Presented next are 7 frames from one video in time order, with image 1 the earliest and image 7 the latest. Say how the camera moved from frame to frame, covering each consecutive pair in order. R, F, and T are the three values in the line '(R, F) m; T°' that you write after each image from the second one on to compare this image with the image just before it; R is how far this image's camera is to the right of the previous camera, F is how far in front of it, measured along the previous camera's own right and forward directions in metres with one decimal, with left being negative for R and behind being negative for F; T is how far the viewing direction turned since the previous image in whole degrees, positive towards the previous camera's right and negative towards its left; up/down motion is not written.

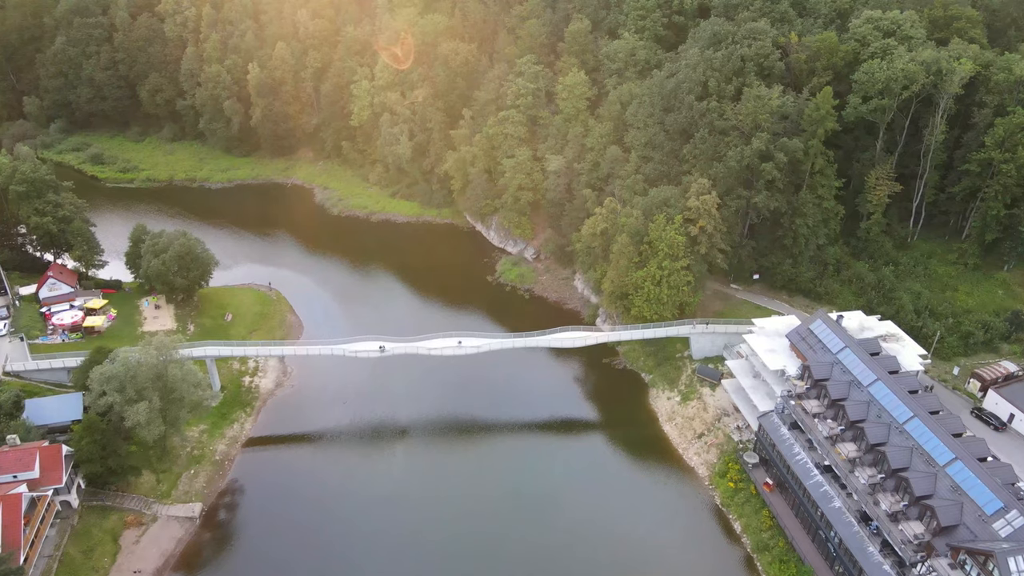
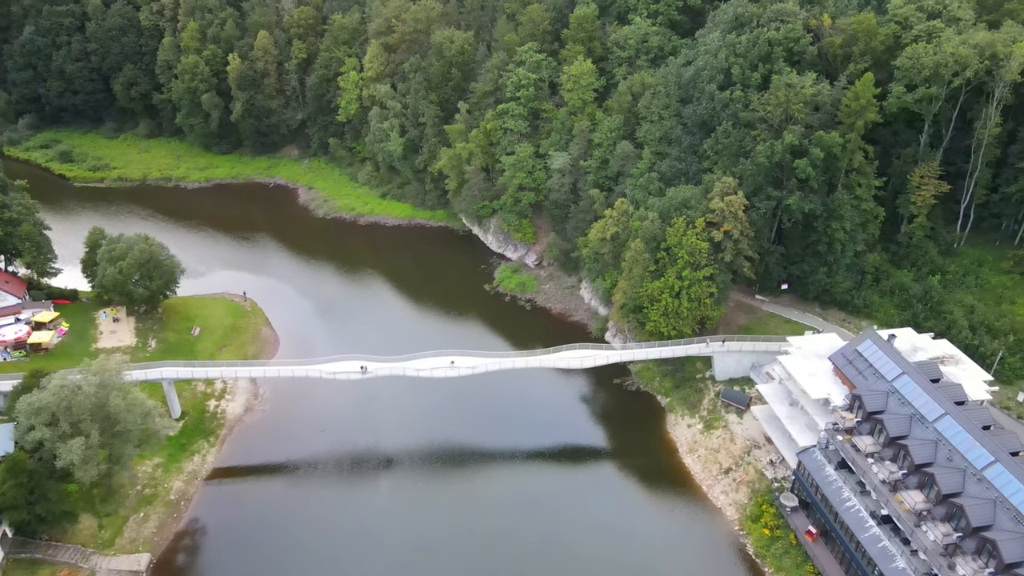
(0.0, +8.1) m; 0°
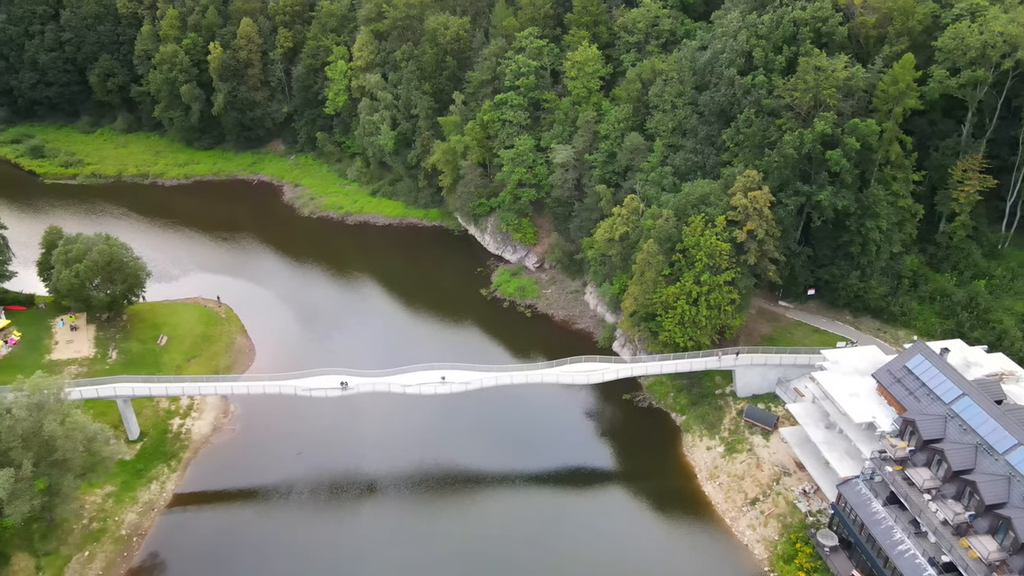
(+0.1, +6.4) m; 0°
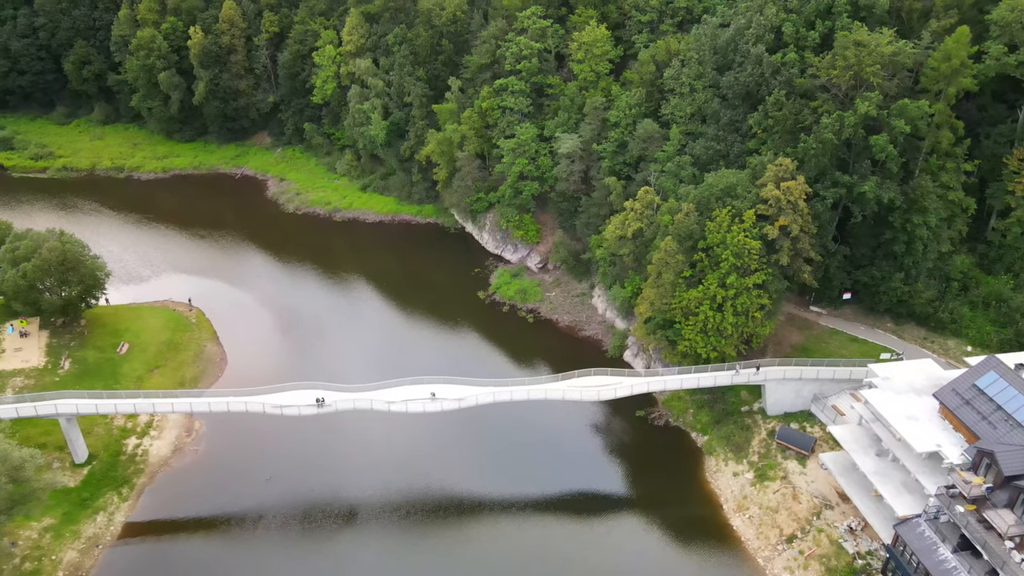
(+0.1, +6.5) m; 0°
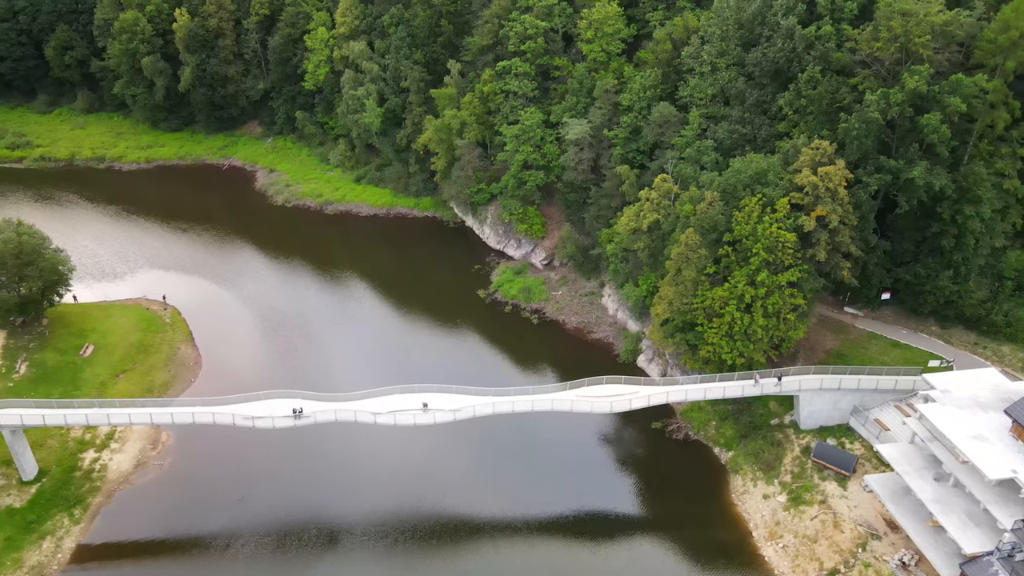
(+0.1, +5.3) m; 0°
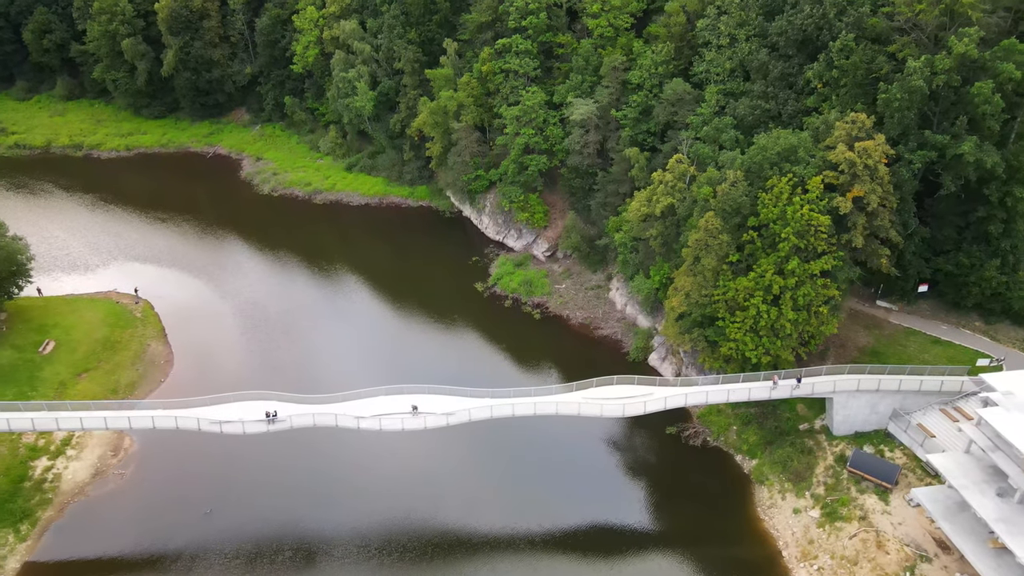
(0.0, +4.5) m; 0°
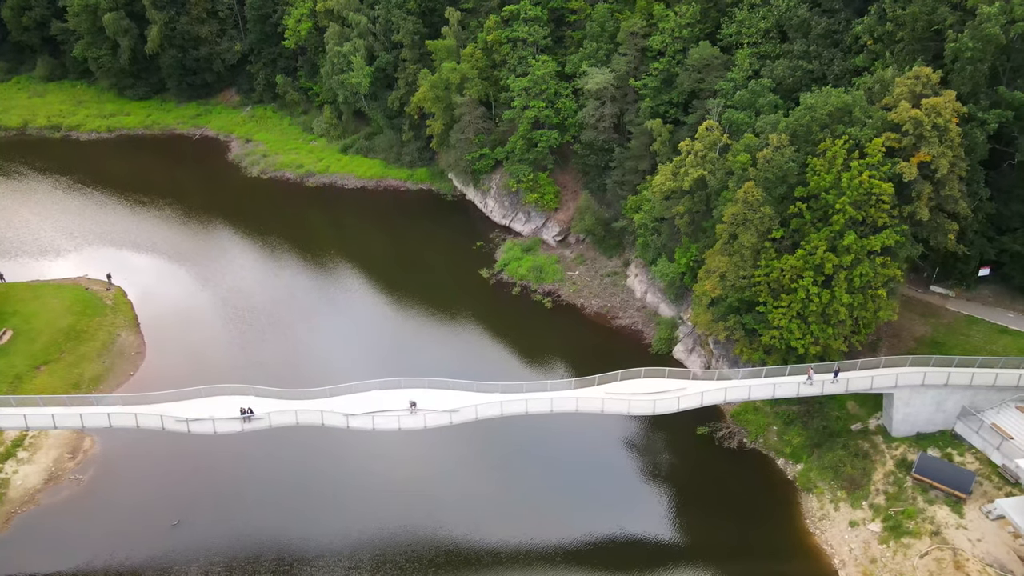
(-0.6, +5.0) m; 0°
